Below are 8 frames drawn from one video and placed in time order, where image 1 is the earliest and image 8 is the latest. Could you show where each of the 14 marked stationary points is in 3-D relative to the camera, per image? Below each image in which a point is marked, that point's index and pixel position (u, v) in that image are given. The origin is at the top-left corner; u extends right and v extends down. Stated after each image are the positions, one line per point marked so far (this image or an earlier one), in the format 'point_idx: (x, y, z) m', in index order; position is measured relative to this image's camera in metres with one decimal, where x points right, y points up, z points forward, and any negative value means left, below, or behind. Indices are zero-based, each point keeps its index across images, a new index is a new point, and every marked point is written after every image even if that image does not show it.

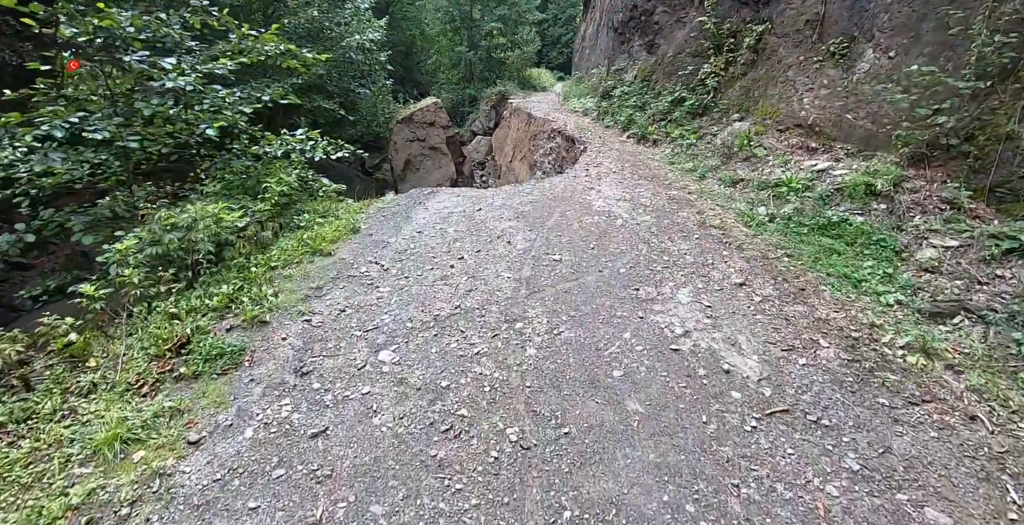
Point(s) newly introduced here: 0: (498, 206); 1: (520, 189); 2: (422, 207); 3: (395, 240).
0: (-0.2, +0.7, +5.3) m
1: (+0.1, +1.1, +5.9) m
2: (-1.2, +0.7, +5.4) m
3: (-1.2, +0.2, +4.4) m
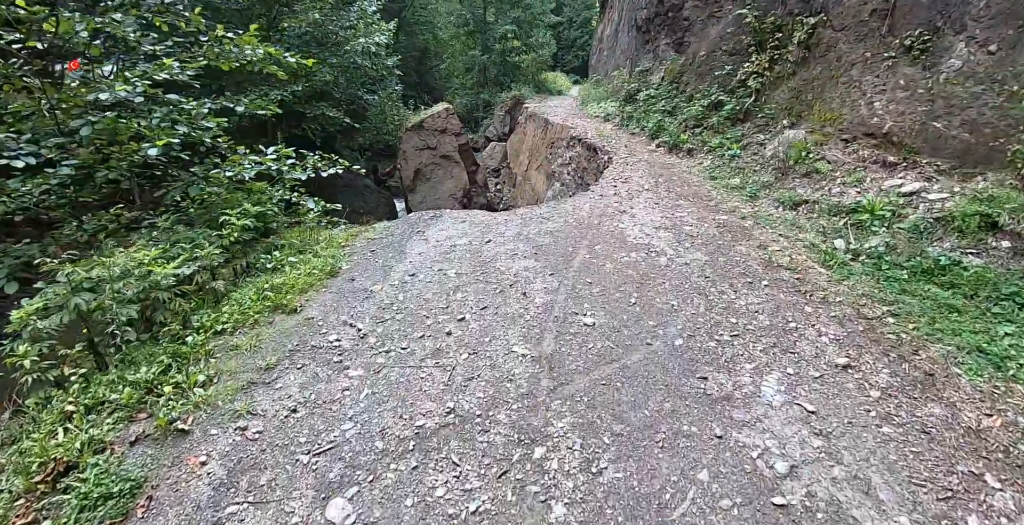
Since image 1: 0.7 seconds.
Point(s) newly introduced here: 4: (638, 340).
0: (0.0, +0.3, +4.4) m
1: (+0.3, +0.6, +5.0) m
2: (-1.0, +0.3, +4.5) m
3: (-1.1, -0.2, +3.5) m
4: (+0.8, -0.5, +2.7) m
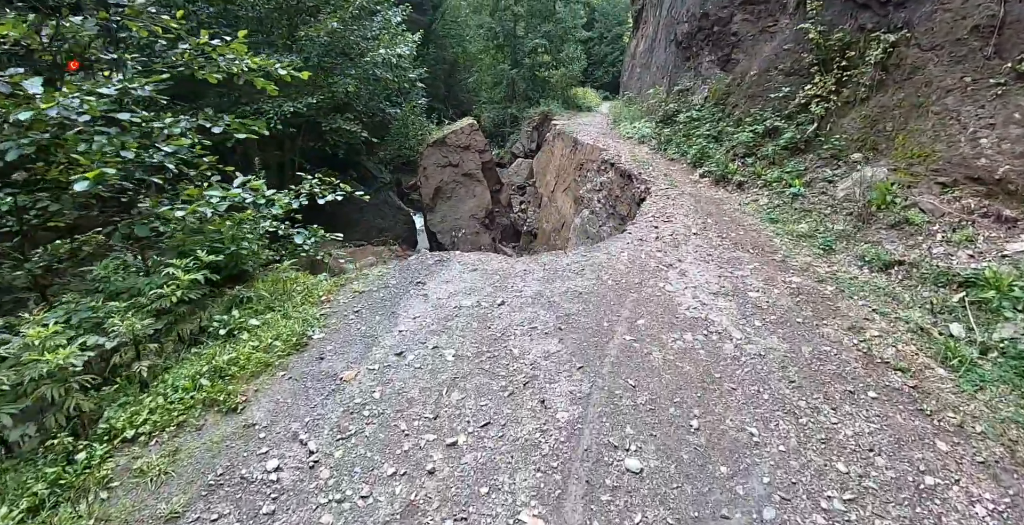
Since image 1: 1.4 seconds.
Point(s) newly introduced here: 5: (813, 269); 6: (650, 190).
0: (+0.1, -0.3, +3.5) m
1: (+0.5, 0.0, +4.1) m
2: (-0.8, -0.3, +3.7) m
3: (-1.0, -0.7, +2.7) m
4: (+0.8, -1.1, +1.8) m
5: (+2.8, -0.1, +3.9) m
6: (+2.3, +1.3, +7.0) m
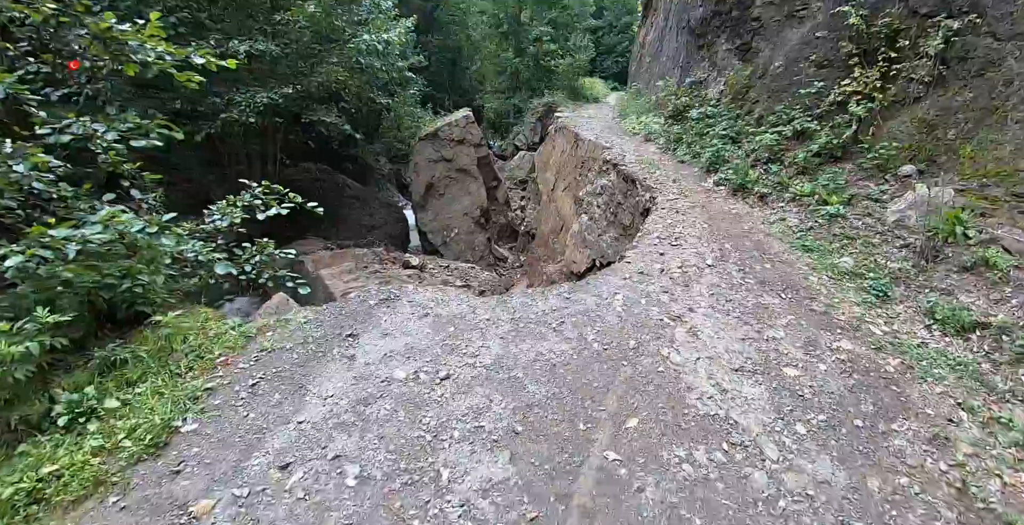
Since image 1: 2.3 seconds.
0: (-0.2, -0.6, +2.6) m
1: (+0.2, -0.3, +3.2) m
2: (-1.1, -0.6, +2.9) m
3: (-1.3, -1.1, +1.9) m
4: (+0.5, -1.5, +1.0) m
5: (+2.5, -0.5, +3.0) m
6: (+2.1, +1.0, +6.1) m
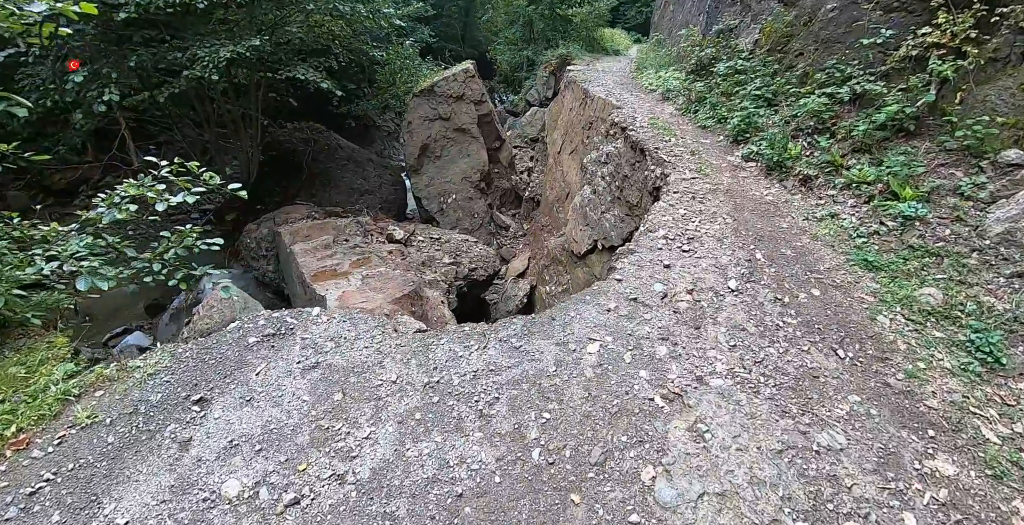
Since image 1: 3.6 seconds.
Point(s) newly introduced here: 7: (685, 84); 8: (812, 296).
0: (-0.6, -0.9, +1.7) m
1: (-0.2, -0.5, +2.2) m
2: (-1.6, -0.8, +2.0) m
3: (-1.8, -1.4, +1.0) m
4: (0.0, -1.9, +0.1) m
5: (+2.1, -0.7, +1.9) m
6: (+1.8, +1.0, +4.9) m
7: (+3.0, +3.1, +7.4) m
8: (+2.0, -0.2, +2.9) m
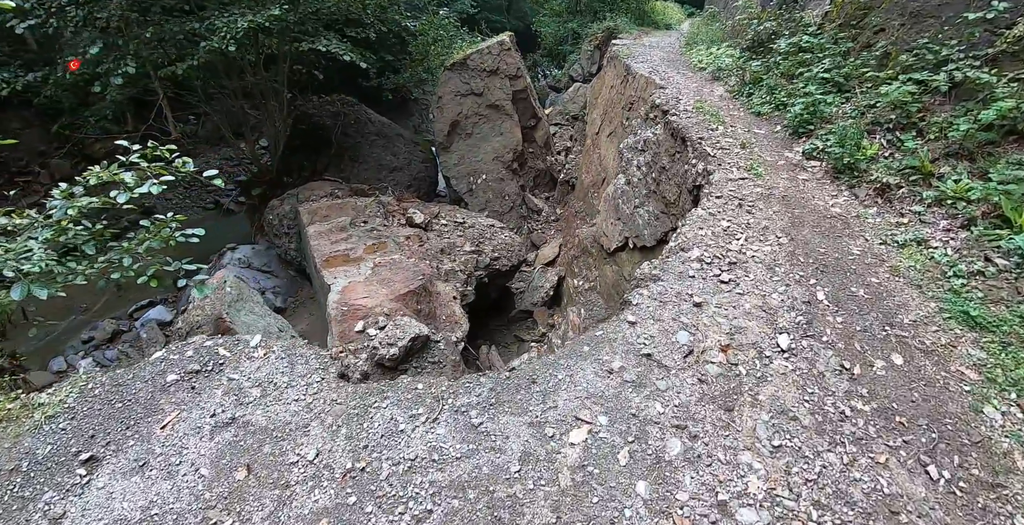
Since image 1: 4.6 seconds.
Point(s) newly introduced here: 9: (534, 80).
0: (-0.8, -1.1, +1.3) m
1: (-0.4, -0.7, +1.7) m
2: (-1.8, -0.9, +1.6) m
3: (-2.1, -1.5, +0.7) m
4: (-0.4, -2.2, -0.3) m
5: (+1.8, -1.1, +1.2) m
6: (+2.0, +0.8, +4.1) m
7: (+3.5, +3.0, +6.4) m
8: (+1.9, -0.5, +2.2) m
9: (+1.0, +6.4, +14.7) m
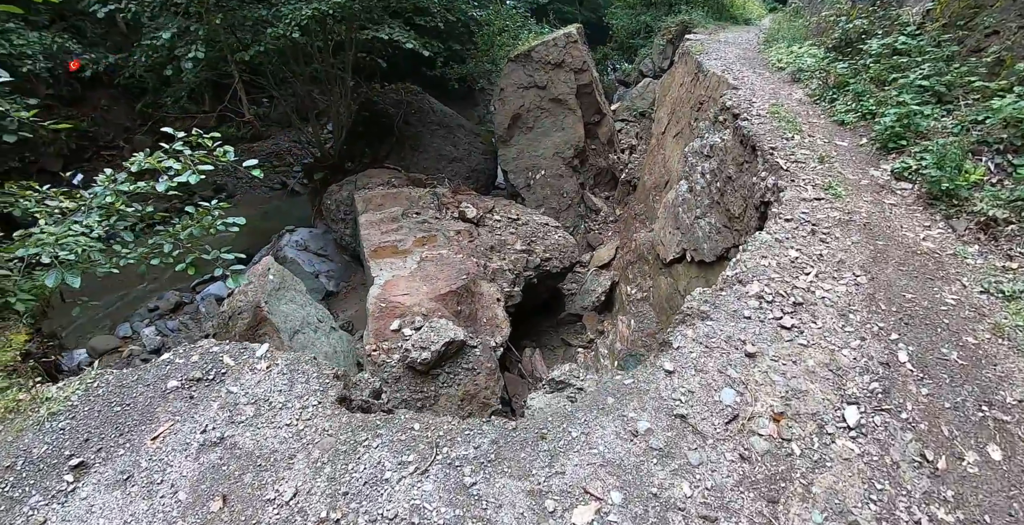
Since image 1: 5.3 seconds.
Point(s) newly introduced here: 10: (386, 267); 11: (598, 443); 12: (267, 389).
0: (-0.9, -1.2, +1.1) m
1: (-0.4, -0.8, +1.6) m
2: (-1.8, -0.9, +1.6) m
3: (-2.3, -1.5, +0.7) m
4: (-0.8, -2.3, -0.5) m
5: (+1.7, -1.4, +0.8) m
6: (+2.3, +0.5, +3.6) m
7: (+4.2, +2.6, +5.7) m
8: (+1.9, -0.8, +1.7) m
9: (+3.0, +6.3, +14.1) m
10: (-1.5, 0.0, +5.3) m
11: (+0.3, -0.7, +1.7) m
12: (-1.1, -0.6, +2.0) m
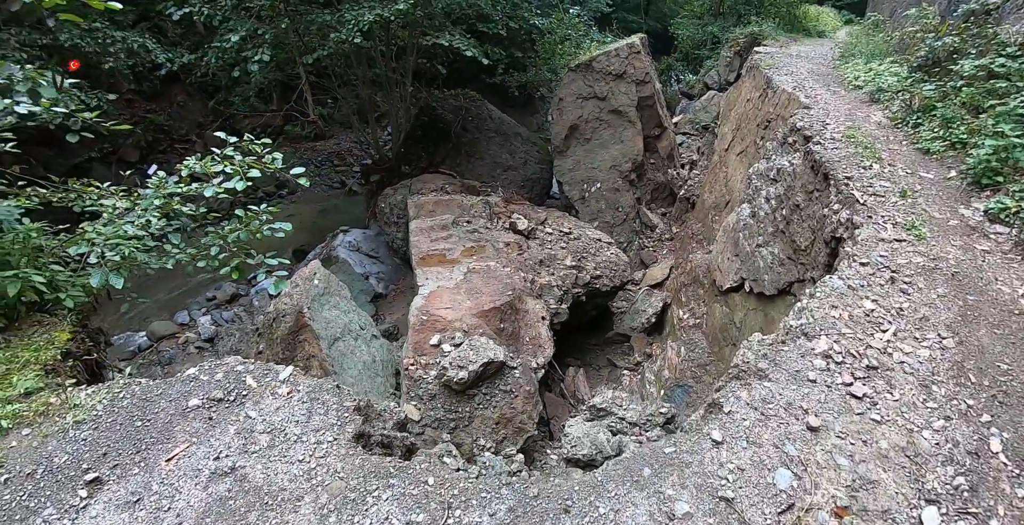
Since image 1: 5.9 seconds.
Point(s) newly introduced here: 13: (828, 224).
0: (-0.9, -1.3, +1.1) m
1: (-0.4, -1.0, +1.4) m
2: (-1.7, -1.0, +1.6) m
3: (-2.3, -1.5, +0.8) m
4: (-1.0, -2.4, -0.6) m
5: (+1.7, -1.7, +0.5) m
6: (+2.6, +0.2, +3.3) m
7: (+4.8, +2.1, +5.2) m
8: (+2.0, -1.1, +1.4) m
9: (+4.6, +5.8, +13.7) m
10: (-1.1, -0.2, +5.2) m
11: (+0.3, -0.9, +1.6) m
12: (-1.0, -0.7, +1.9) m
13: (+2.6, +0.2, +3.6) m
